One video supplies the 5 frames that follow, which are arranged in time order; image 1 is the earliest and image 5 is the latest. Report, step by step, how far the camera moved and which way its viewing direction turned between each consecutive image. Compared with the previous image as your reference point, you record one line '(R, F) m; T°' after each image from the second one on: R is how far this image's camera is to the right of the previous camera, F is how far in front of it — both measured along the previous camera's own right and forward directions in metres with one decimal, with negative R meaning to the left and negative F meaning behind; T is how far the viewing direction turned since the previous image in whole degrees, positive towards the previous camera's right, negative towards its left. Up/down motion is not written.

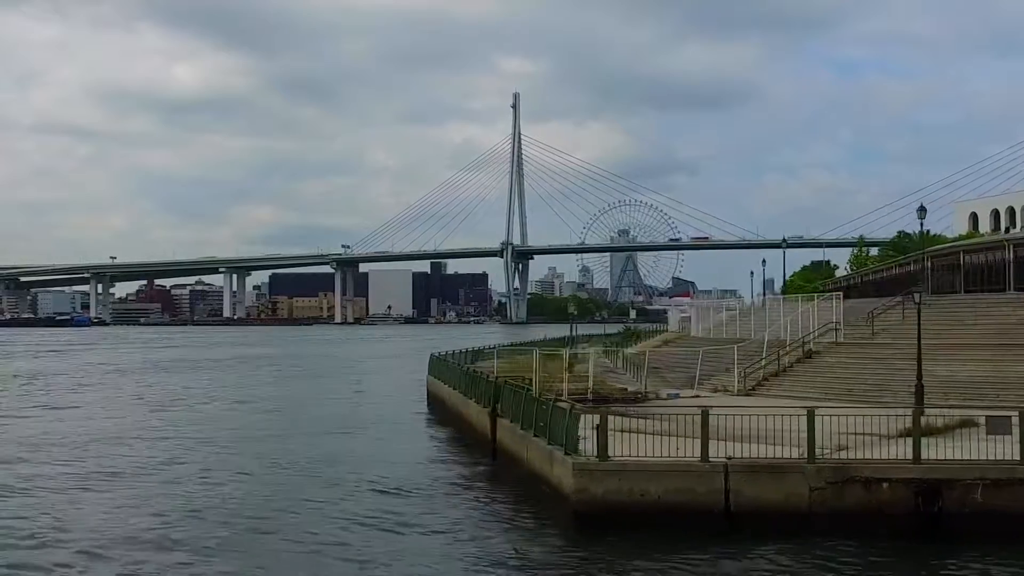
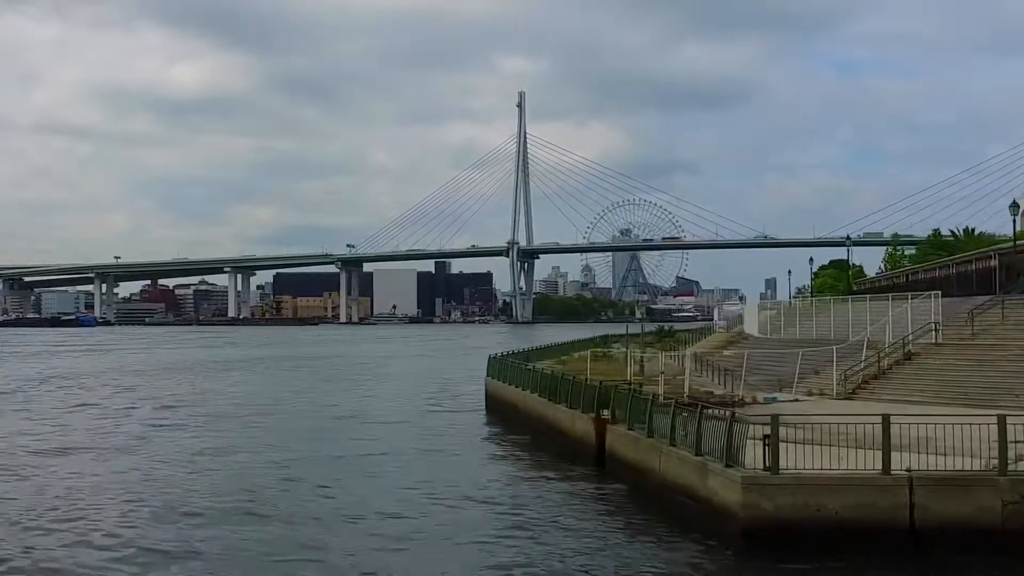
(-1.4, +0.7) m; 0°
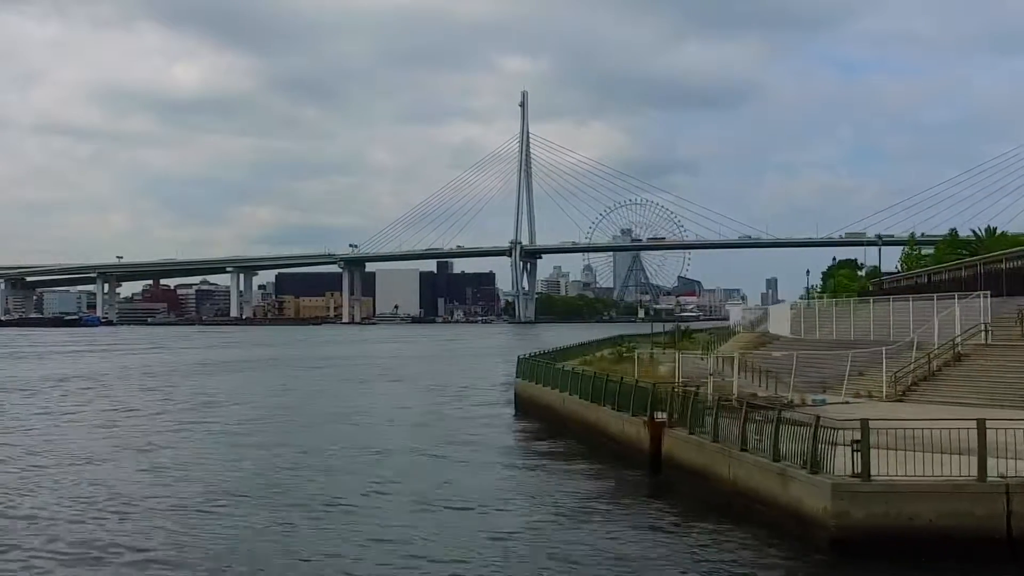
(-0.7, +0.3) m; 0°
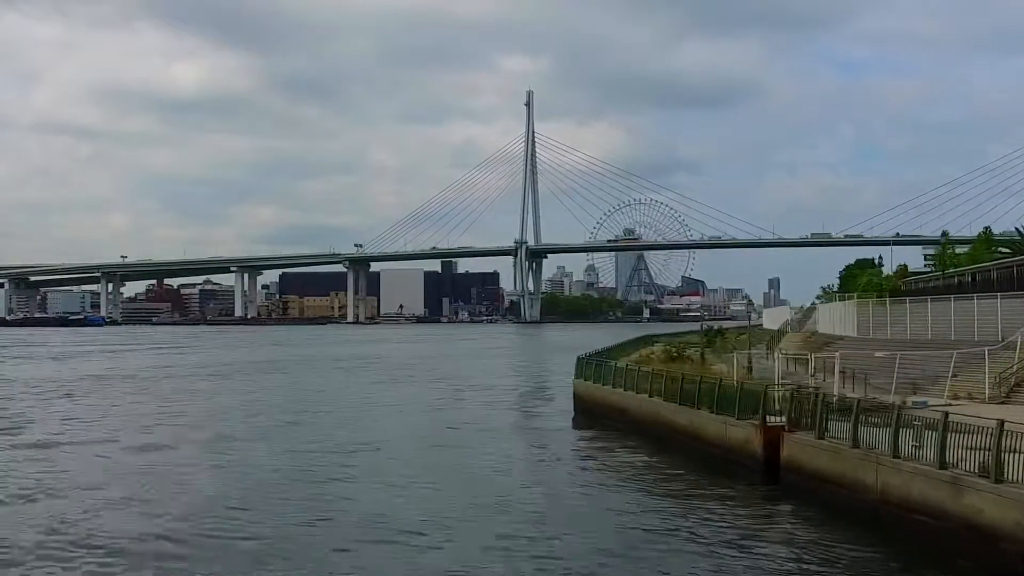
(-1.3, +0.6) m; 0°
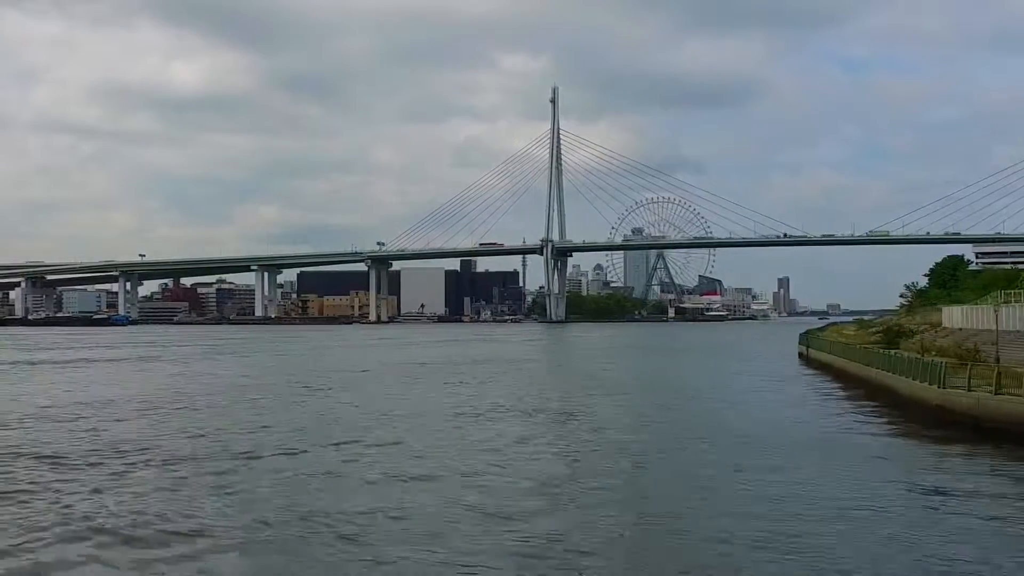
(-6.7, +3.4) m; 0°
